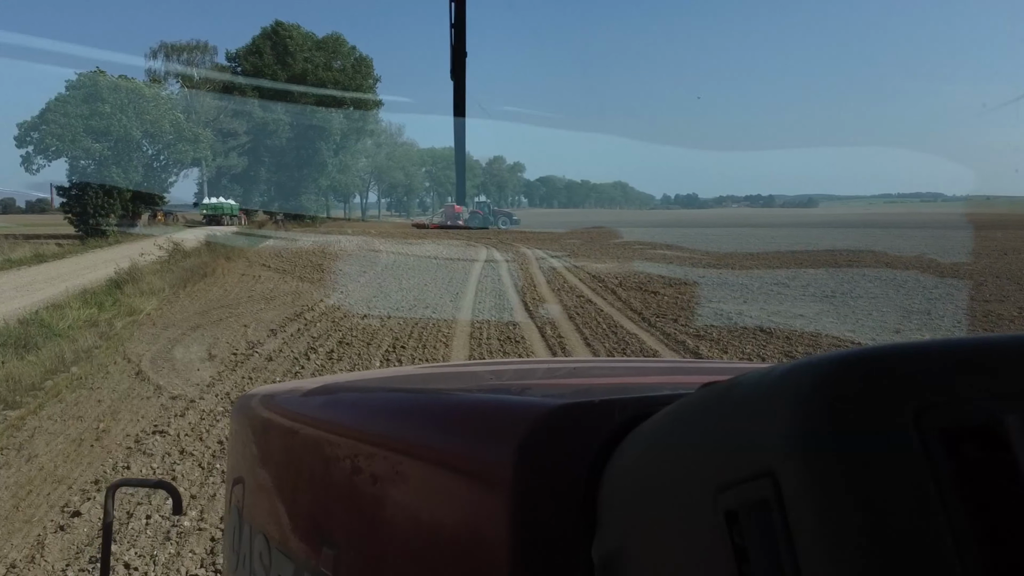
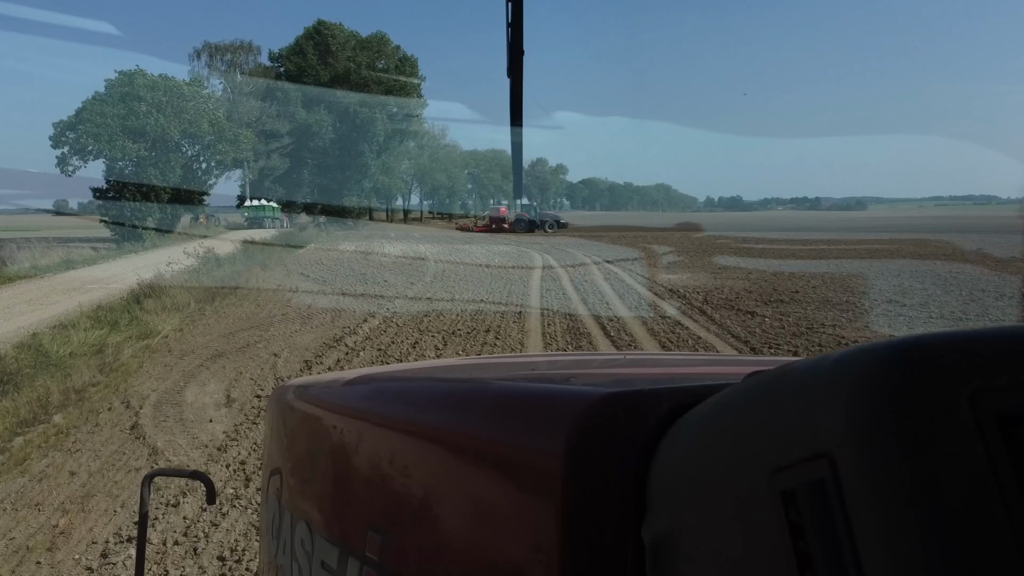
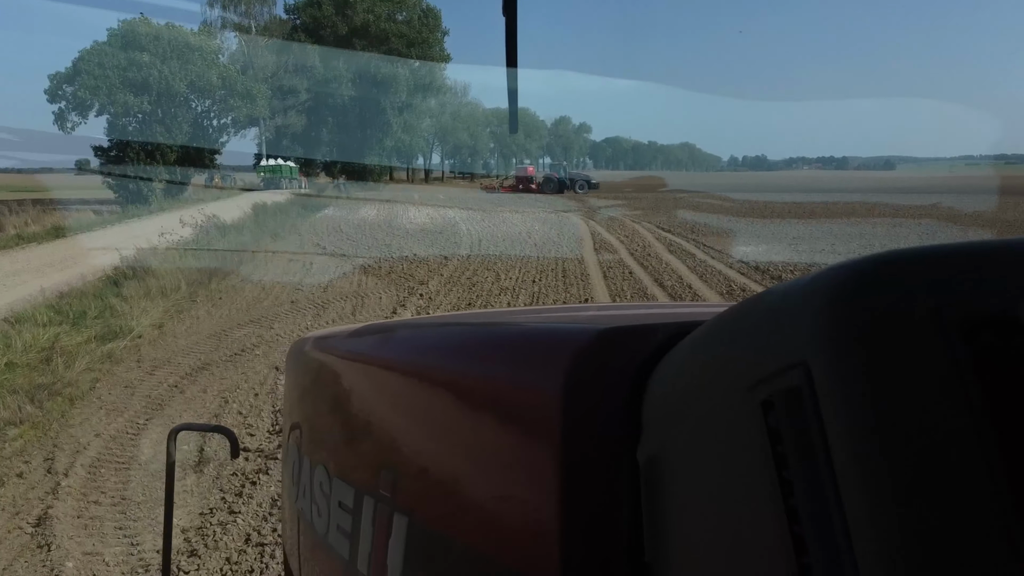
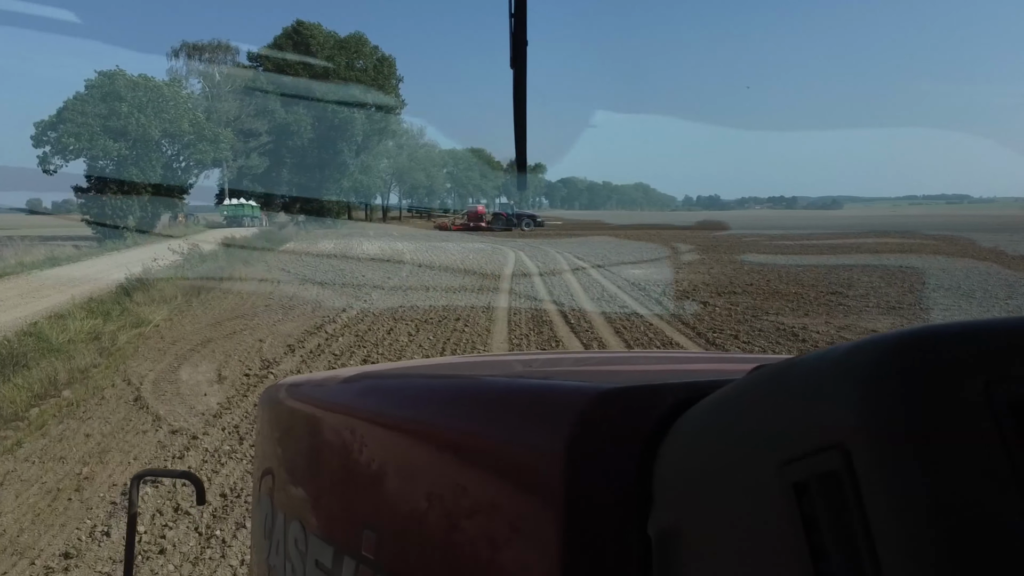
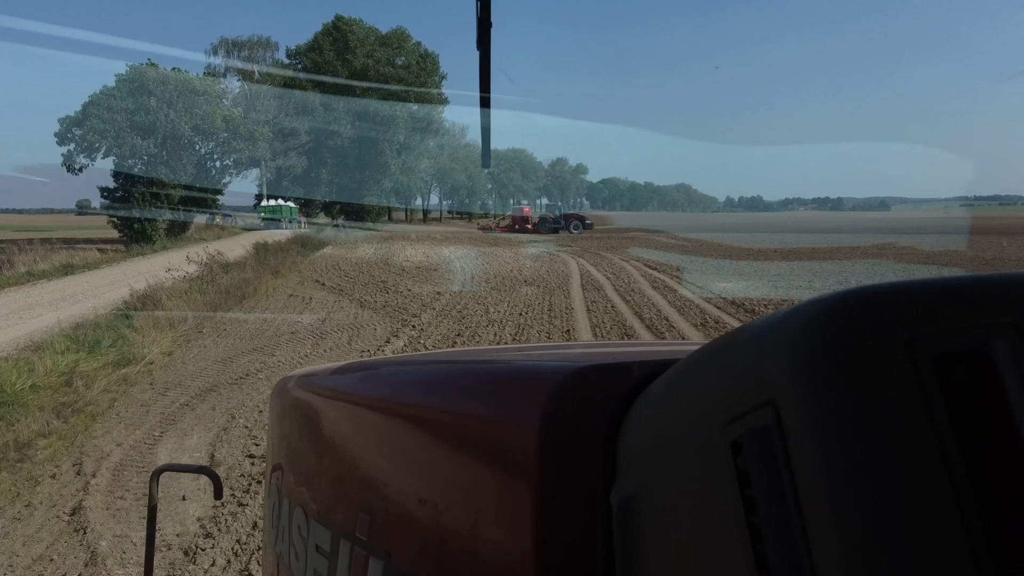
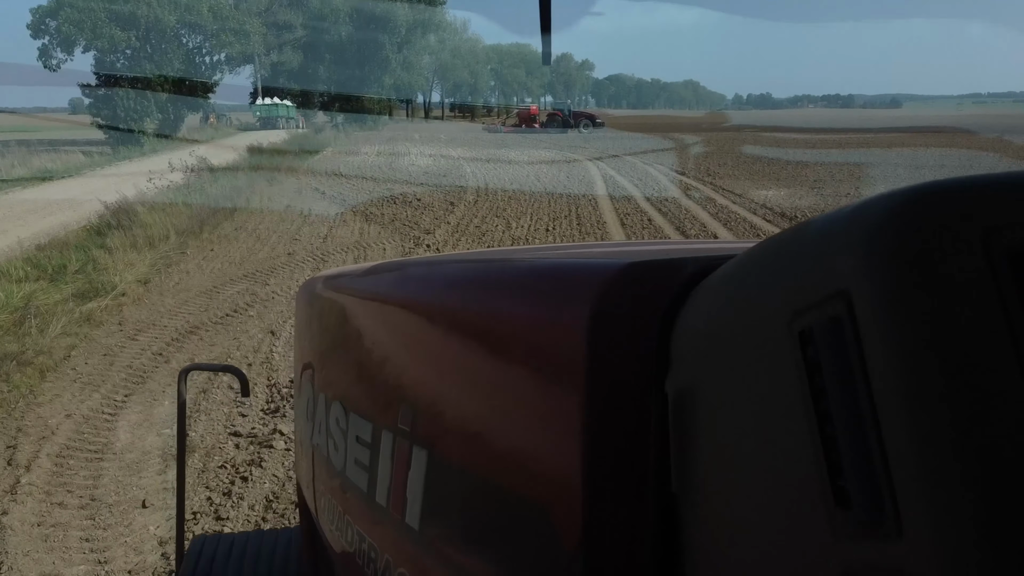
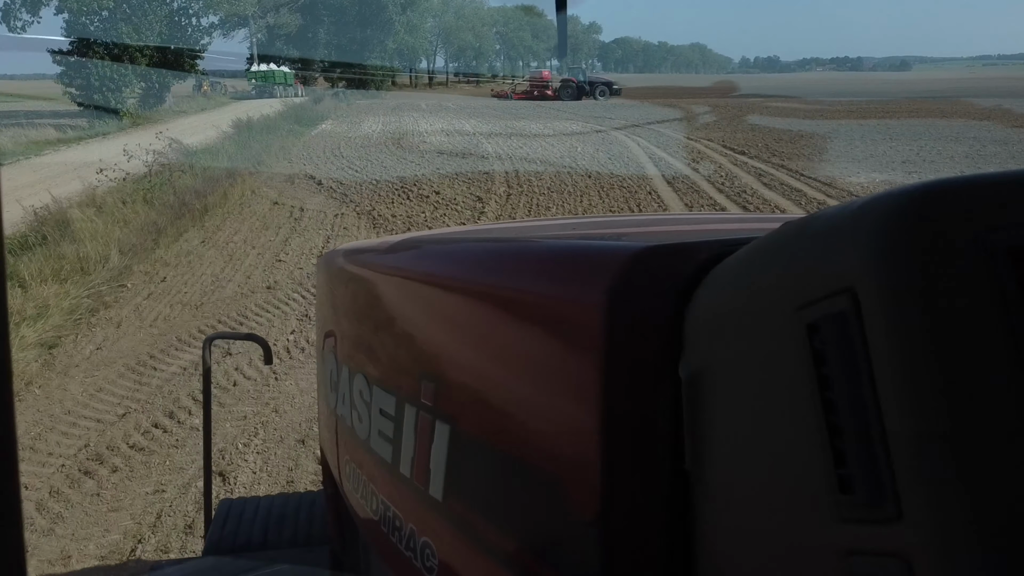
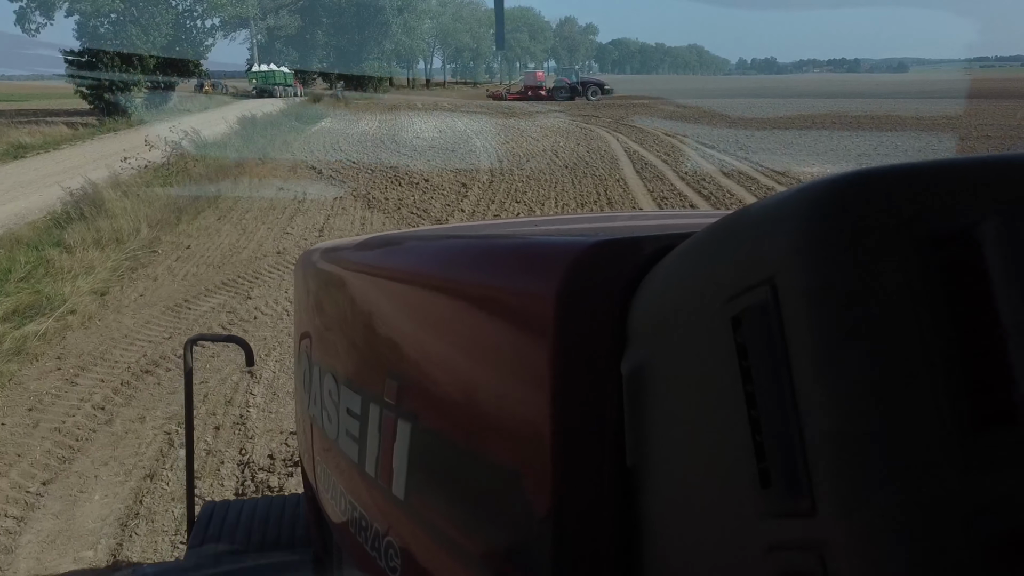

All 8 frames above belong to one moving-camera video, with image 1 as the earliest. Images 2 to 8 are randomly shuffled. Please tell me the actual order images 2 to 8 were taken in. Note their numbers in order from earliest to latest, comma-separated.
4, 2, 5, 3, 6, 8, 7
